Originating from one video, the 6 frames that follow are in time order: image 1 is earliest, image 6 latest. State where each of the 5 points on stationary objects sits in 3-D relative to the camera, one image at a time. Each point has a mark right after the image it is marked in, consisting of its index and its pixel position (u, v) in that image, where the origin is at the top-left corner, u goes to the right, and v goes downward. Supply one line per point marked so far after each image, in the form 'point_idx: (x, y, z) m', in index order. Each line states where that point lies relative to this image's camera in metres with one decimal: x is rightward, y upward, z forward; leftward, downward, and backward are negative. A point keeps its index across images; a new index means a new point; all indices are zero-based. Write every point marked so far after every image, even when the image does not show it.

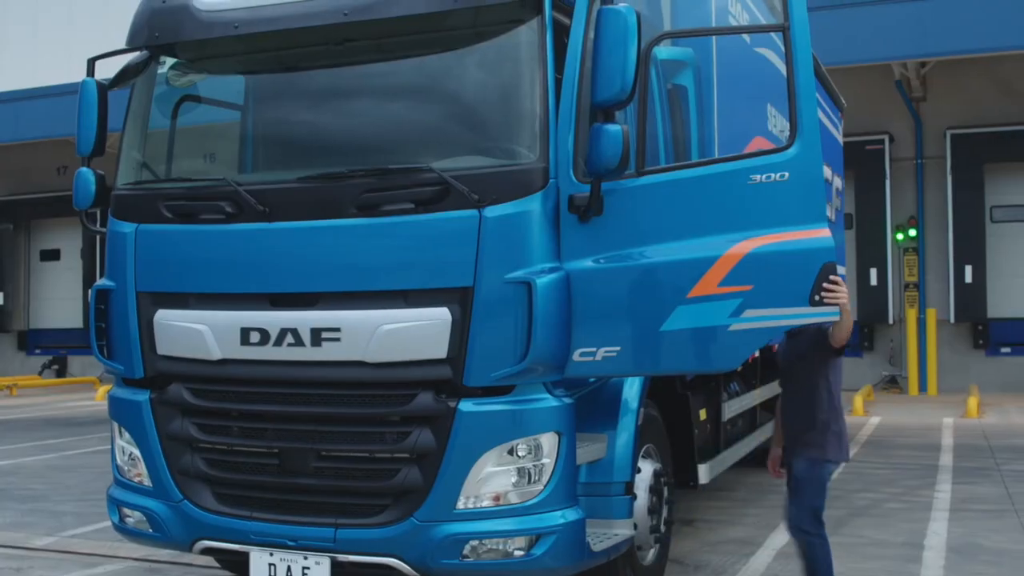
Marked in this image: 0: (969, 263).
0: (+6.6, +0.4, +19.4) m
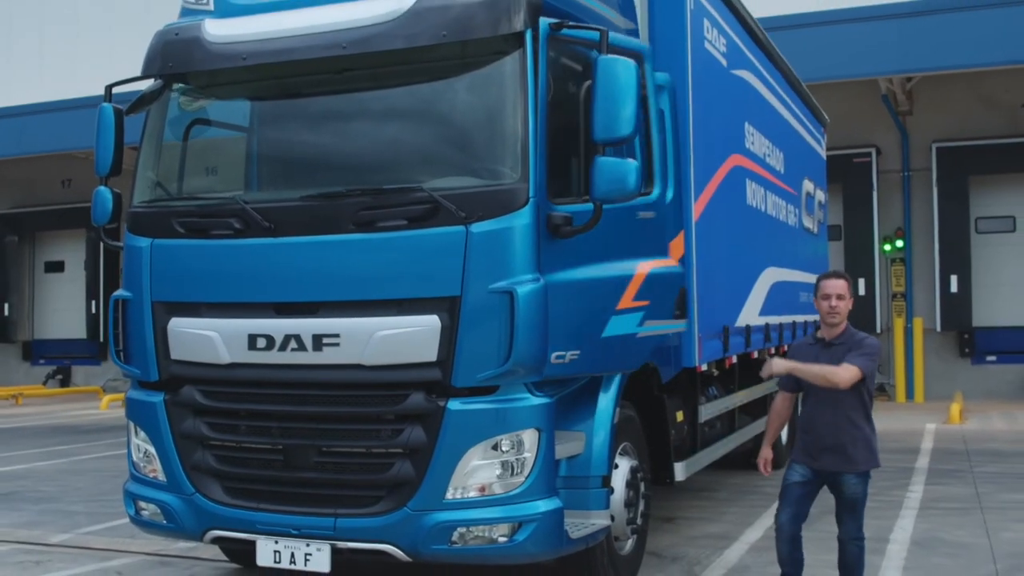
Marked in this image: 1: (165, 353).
0: (+6.6, +0.2, +19.9) m
1: (-1.5, -0.3, +5.6) m
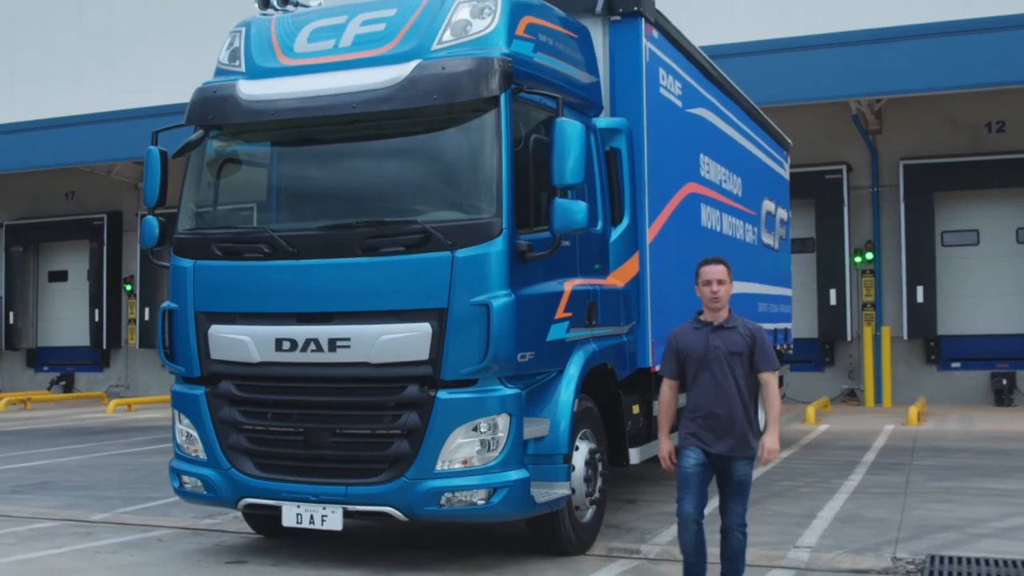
0: (+6.4, +0.1, +21.1) m
1: (-1.6, -0.3, +6.8) m
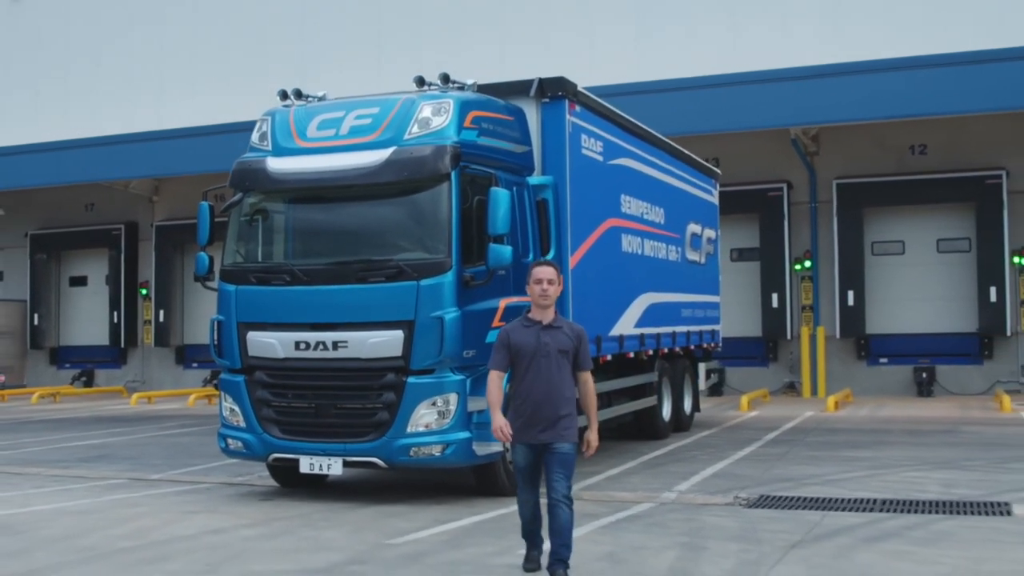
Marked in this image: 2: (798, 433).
0: (+6.0, 0.0, +23.9) m
1: (-1.9, -0.5, +9.6) m
2: (+3.4, -1.7, +15.9) m
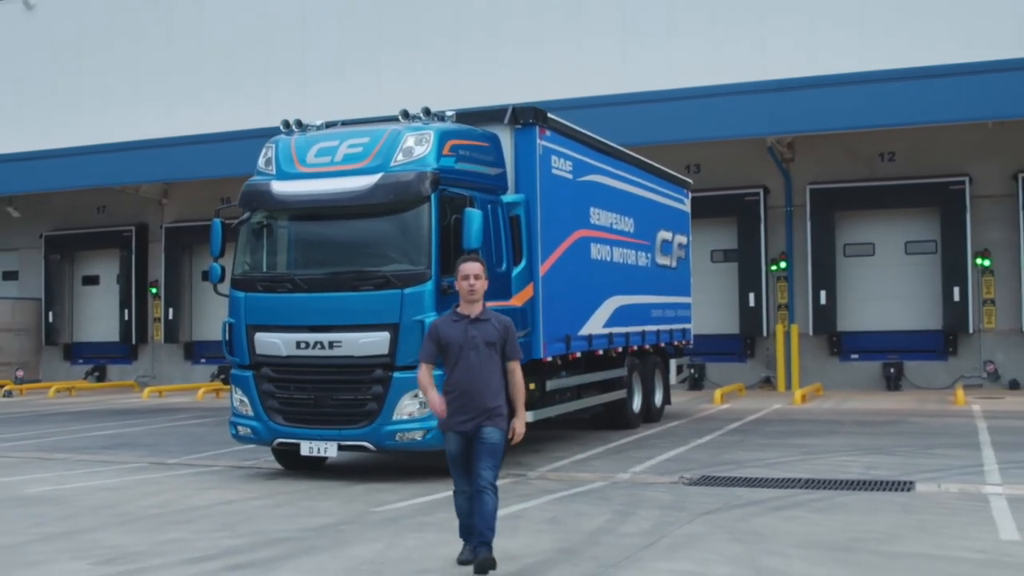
0: (+5.8, 0.0, +25.3) m
1: (-2.1, -0.5, +11.1) m
2: (+3.2, -1.8, +17.3) m
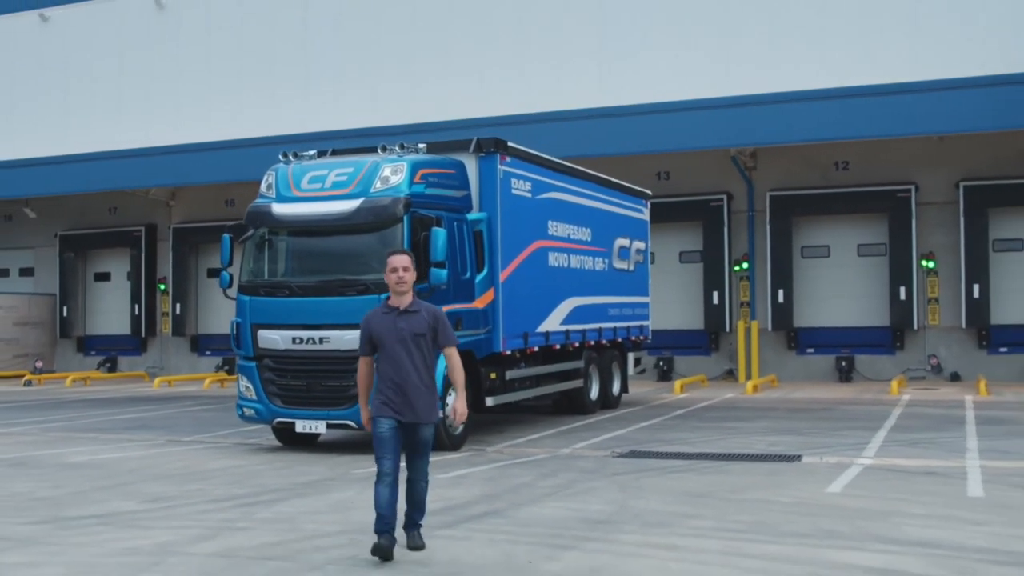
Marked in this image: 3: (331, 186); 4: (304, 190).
0: (+5.4, 0.0, +27.5) m
1: (-2.5, -0.6, +13.3) m
2: (+2.8, -1.8, +19.5) m
3: (-1.8, +1.0, +13.3) m
4: (-2.1, +1.0, +13.4) m
